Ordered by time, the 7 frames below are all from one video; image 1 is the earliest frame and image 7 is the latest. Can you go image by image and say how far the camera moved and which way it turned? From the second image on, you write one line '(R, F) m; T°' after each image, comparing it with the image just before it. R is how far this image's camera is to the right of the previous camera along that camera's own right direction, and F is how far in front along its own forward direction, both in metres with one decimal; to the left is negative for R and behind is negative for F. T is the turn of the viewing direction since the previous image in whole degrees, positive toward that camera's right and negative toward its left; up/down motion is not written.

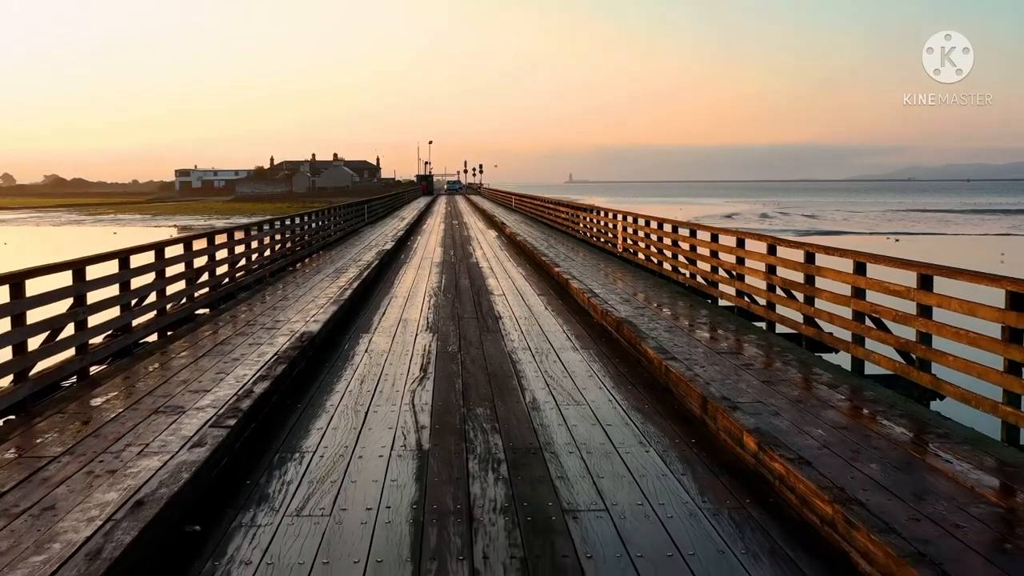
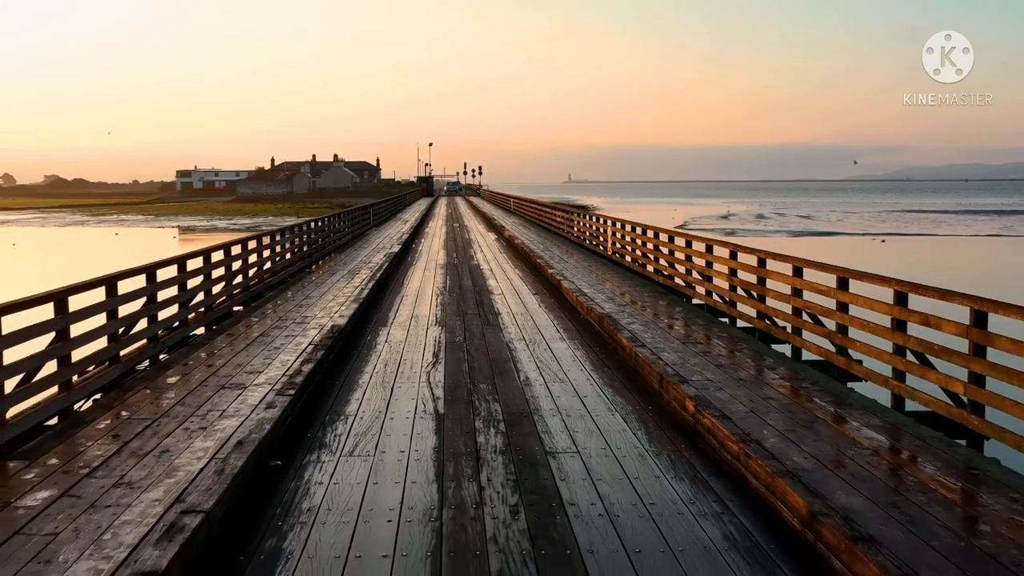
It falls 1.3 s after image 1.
(0.0, -1.2) m; 0°
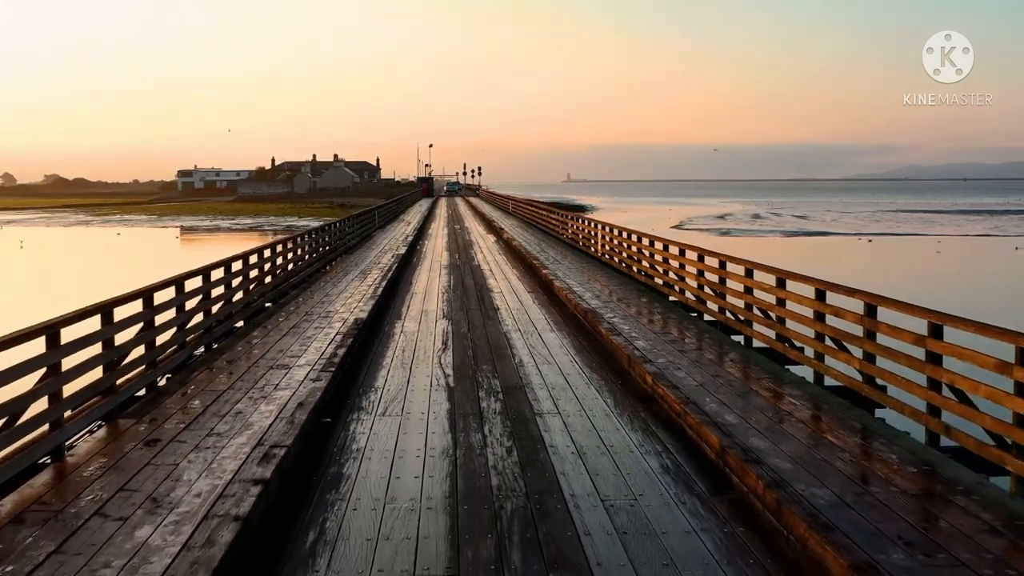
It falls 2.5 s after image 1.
(0.0, -1.3) m; 0°
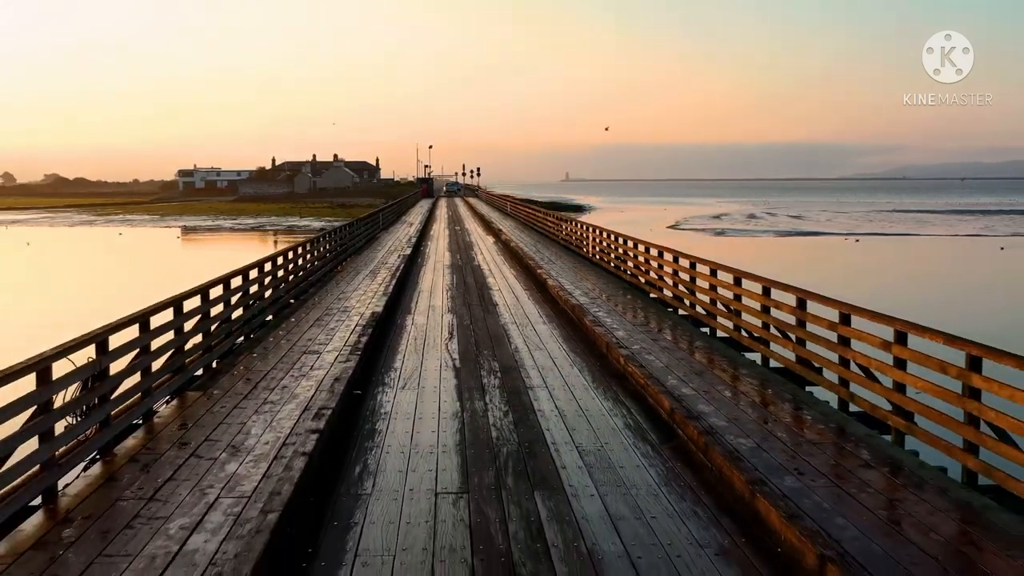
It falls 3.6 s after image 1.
(0.0, -1.3) m; 0°
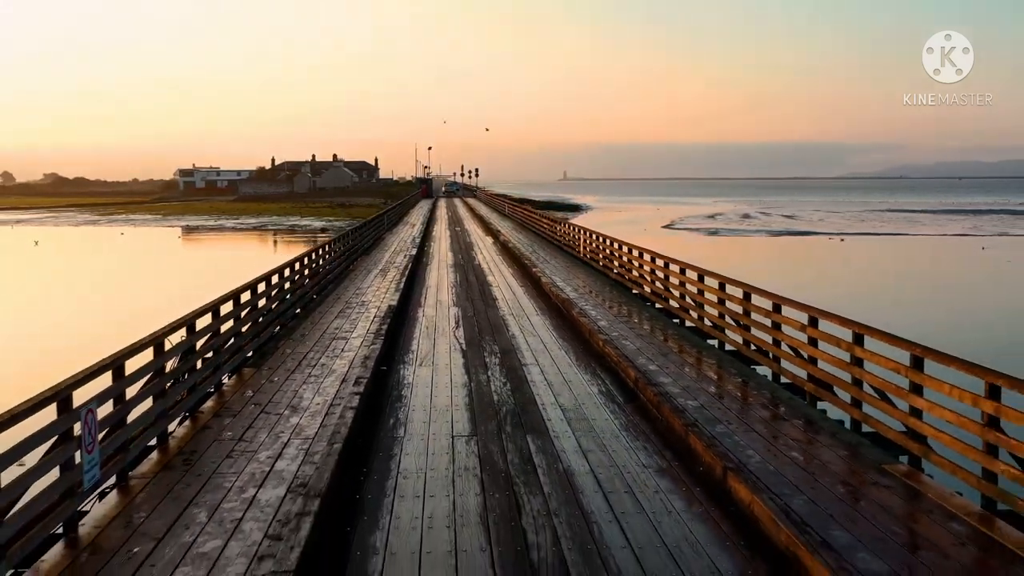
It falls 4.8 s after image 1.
(0.0, -1.5) m; 0°
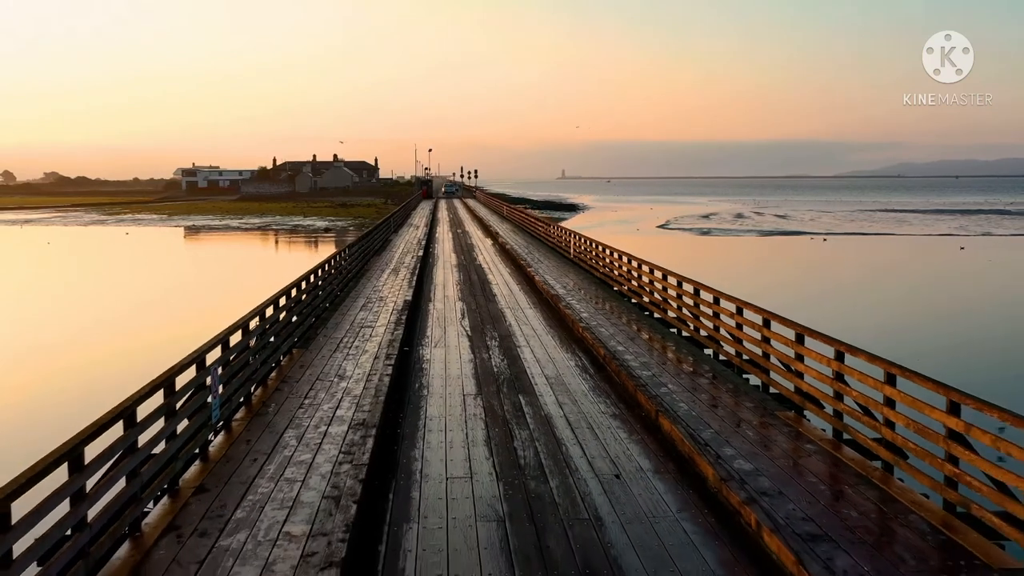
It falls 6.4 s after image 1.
(0.0, -2.1) m; 0°
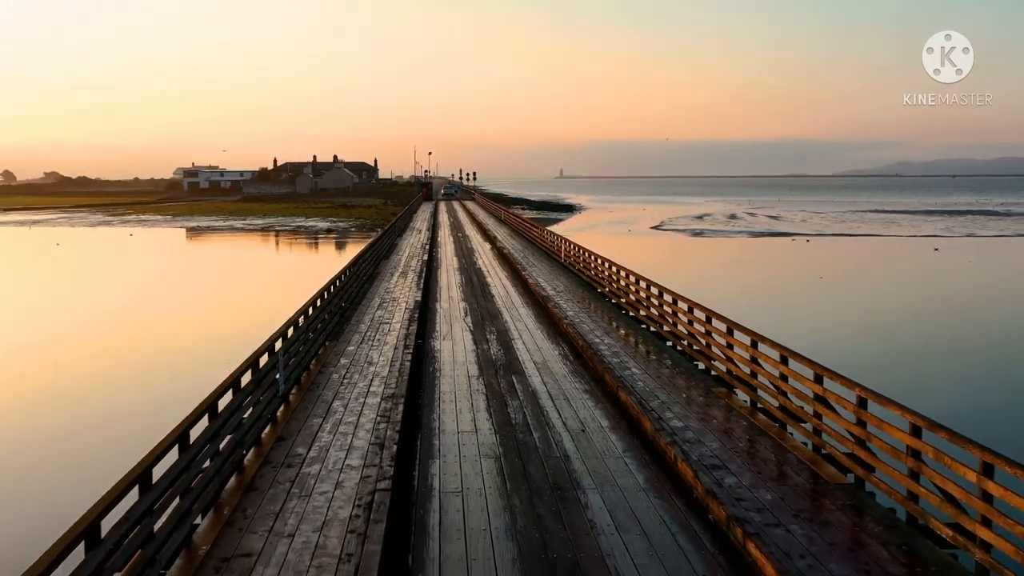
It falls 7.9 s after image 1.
(0.0, -2.2) m; 0°
